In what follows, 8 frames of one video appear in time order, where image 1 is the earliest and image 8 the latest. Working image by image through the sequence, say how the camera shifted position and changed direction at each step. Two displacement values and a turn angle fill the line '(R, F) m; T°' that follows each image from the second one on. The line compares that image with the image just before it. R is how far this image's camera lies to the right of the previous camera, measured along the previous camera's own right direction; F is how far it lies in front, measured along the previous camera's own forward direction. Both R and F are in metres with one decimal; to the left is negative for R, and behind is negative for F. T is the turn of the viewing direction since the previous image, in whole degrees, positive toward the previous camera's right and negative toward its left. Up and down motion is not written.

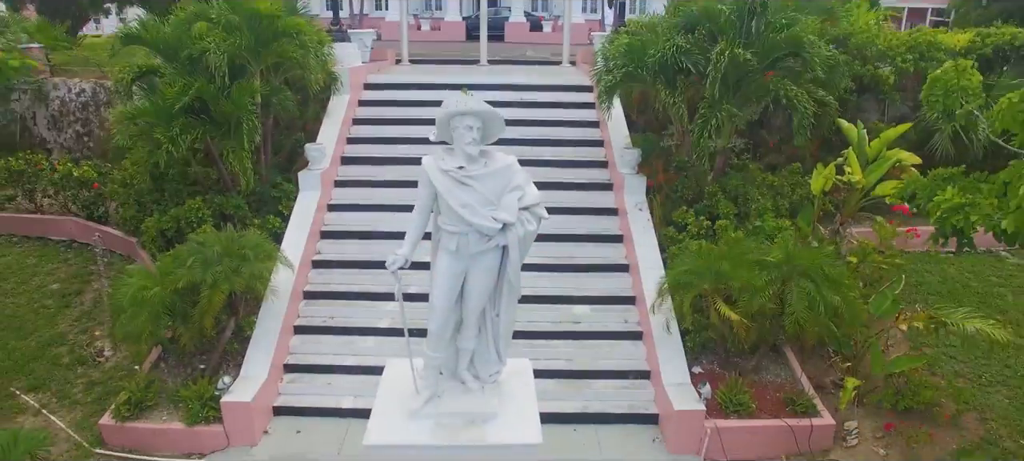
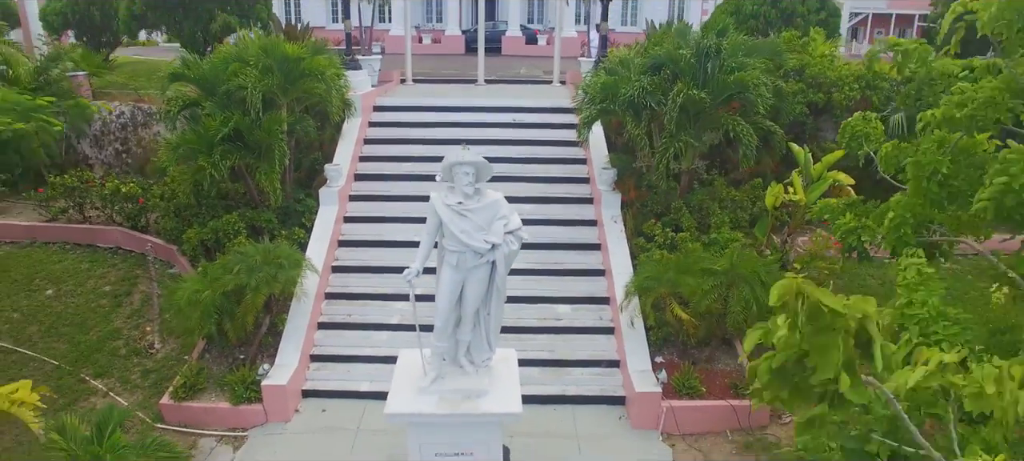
(+0.1, -1.0) m; 0°
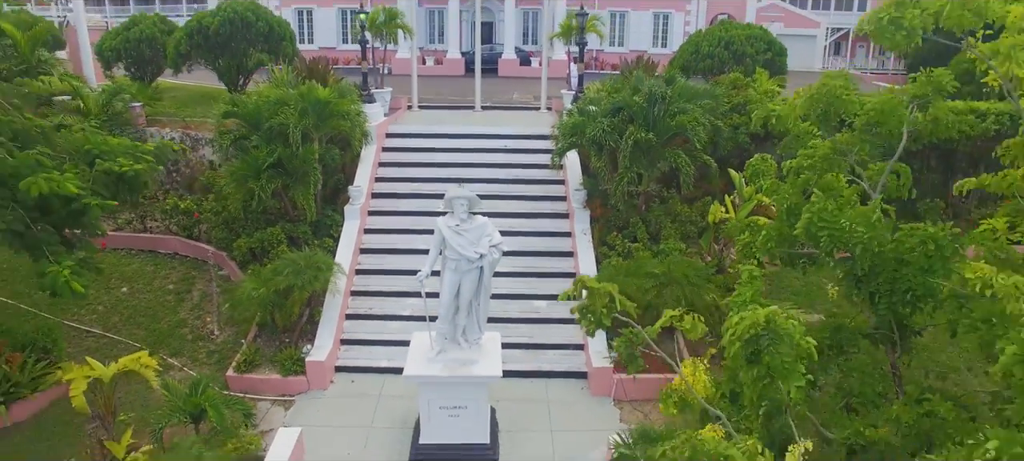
(+0.1, -1.7) m; 0°
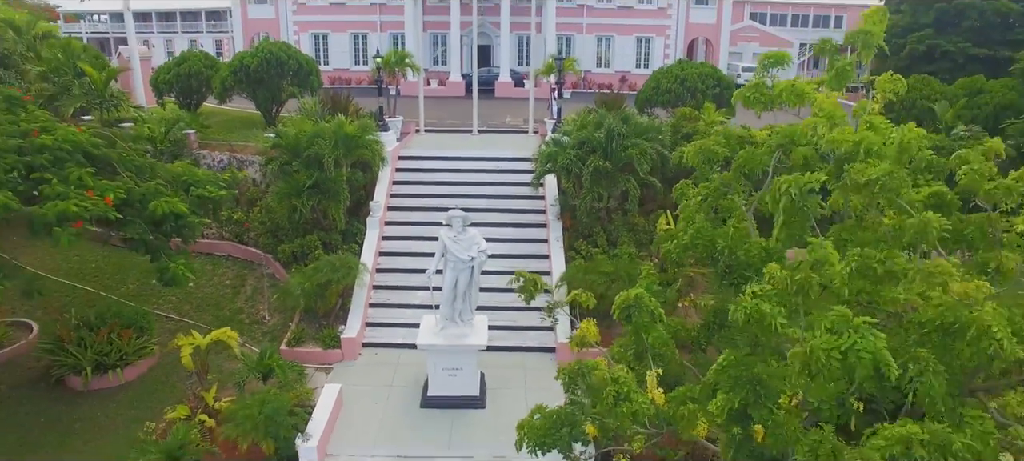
(+0.2, -2.3) m; 0°
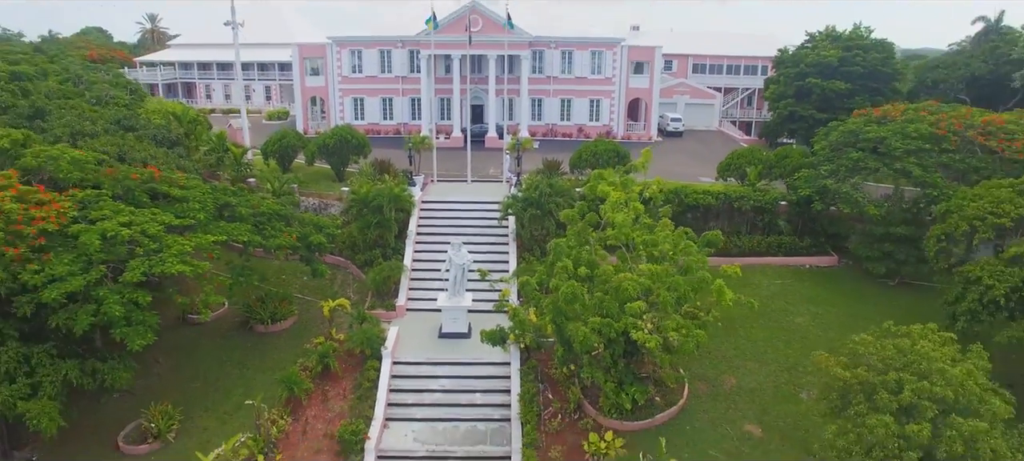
(+0.8, -8.5) m; 0°
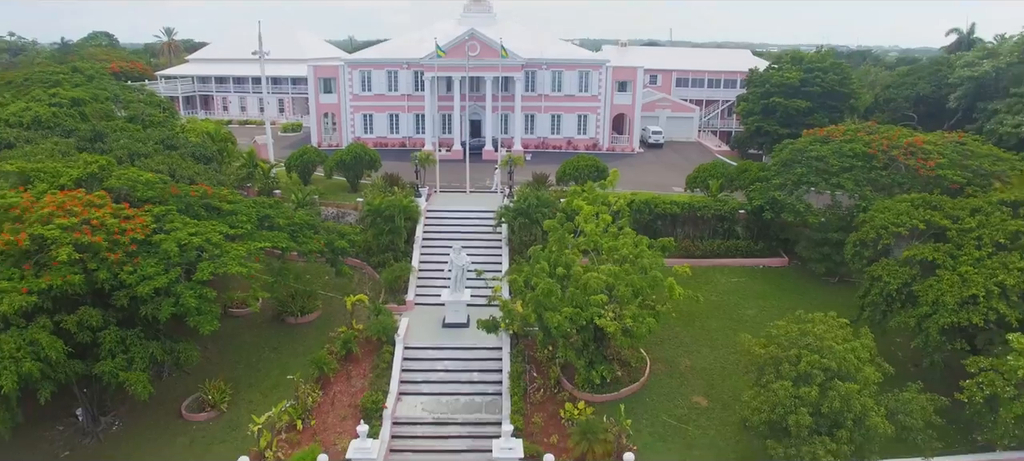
(+0.2, -3.2) m; 0°
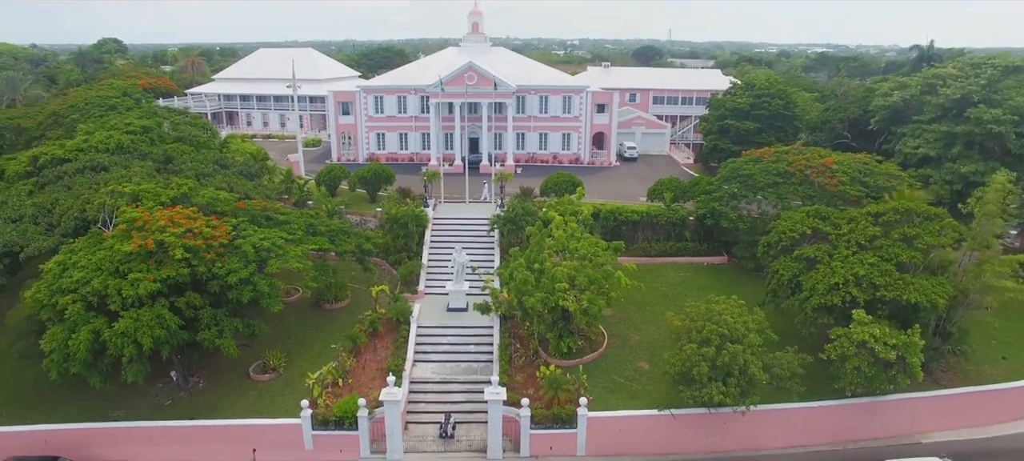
(+0.4, -5.4) m; 0°
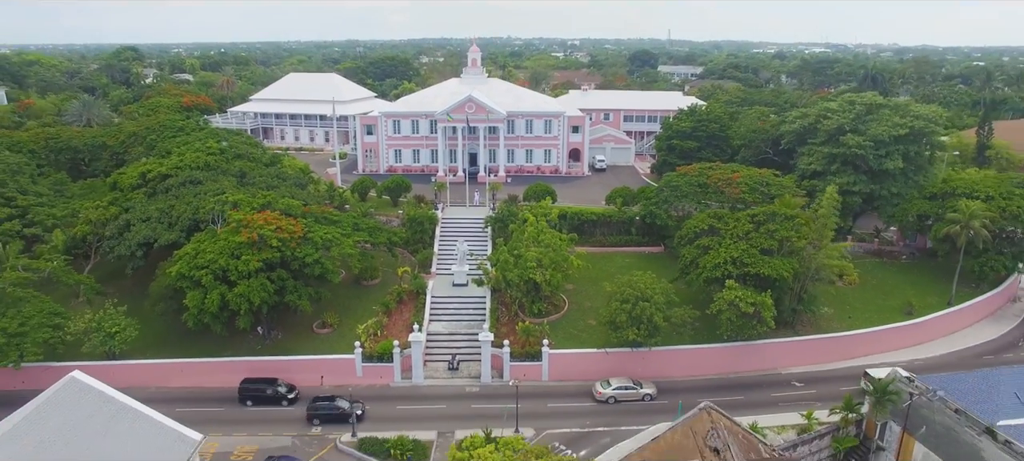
(+0.7, -9.3) m; 0°
